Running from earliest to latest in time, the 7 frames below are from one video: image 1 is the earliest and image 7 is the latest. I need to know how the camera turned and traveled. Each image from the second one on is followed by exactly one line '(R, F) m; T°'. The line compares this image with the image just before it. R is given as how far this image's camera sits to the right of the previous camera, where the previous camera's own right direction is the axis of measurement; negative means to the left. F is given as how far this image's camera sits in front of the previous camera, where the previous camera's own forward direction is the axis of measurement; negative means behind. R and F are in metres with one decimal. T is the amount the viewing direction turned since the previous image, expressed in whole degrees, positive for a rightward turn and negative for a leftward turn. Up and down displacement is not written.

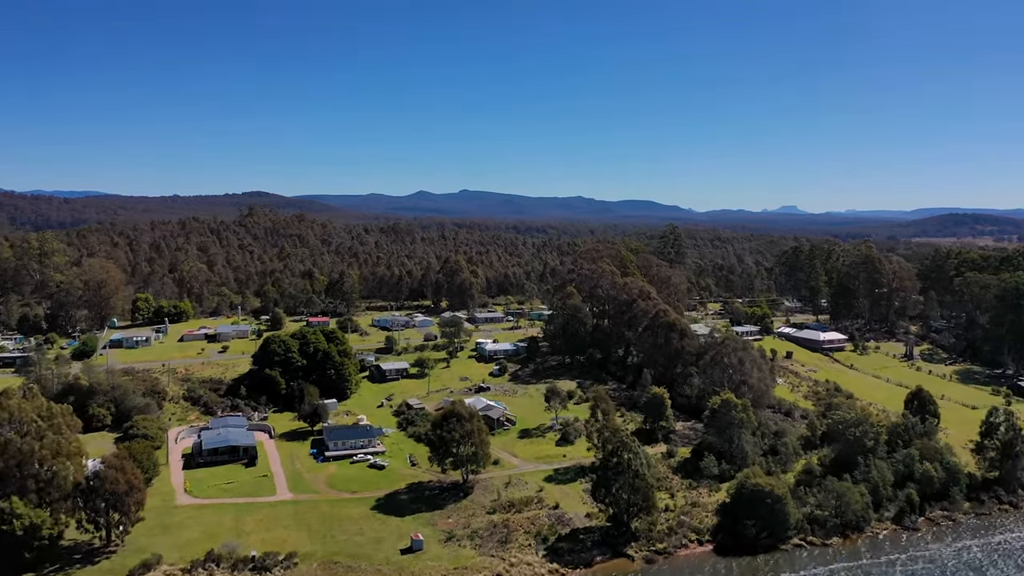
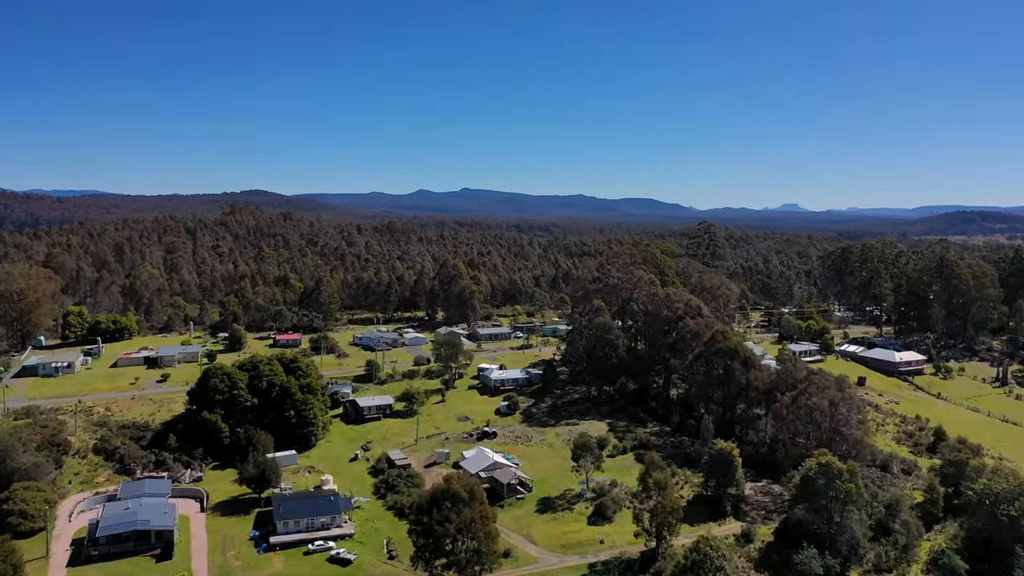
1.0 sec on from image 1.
(-0.6, +13.7) m; 0°
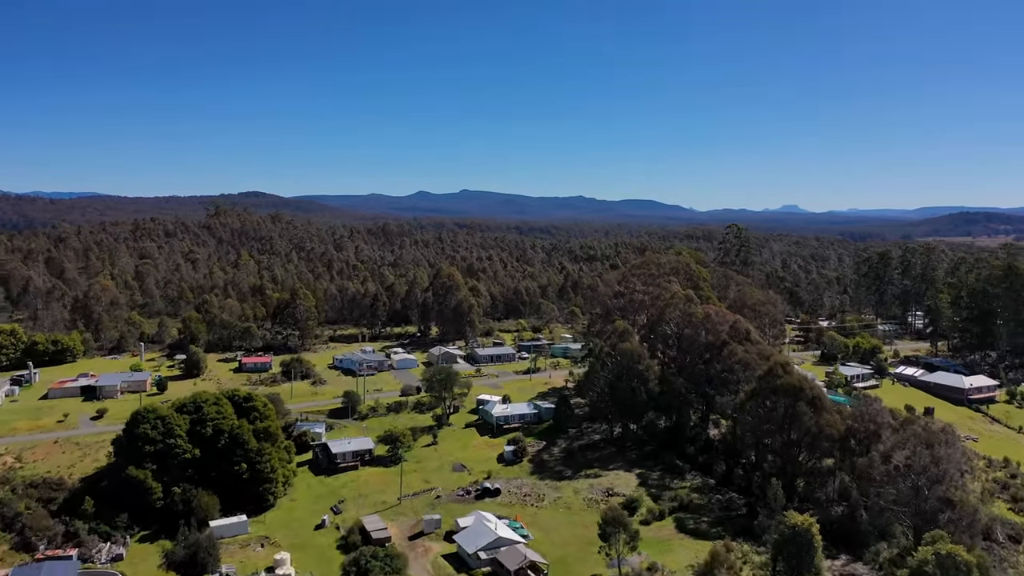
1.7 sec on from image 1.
(-0.3, +9.2) m; 0°
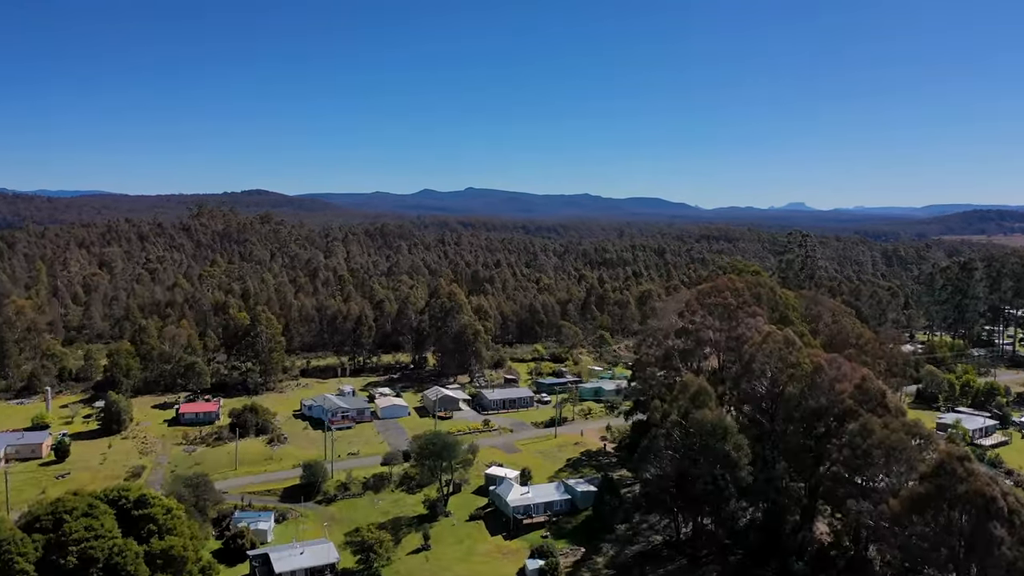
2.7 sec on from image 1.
(-0.7, +13.0) m; 0°
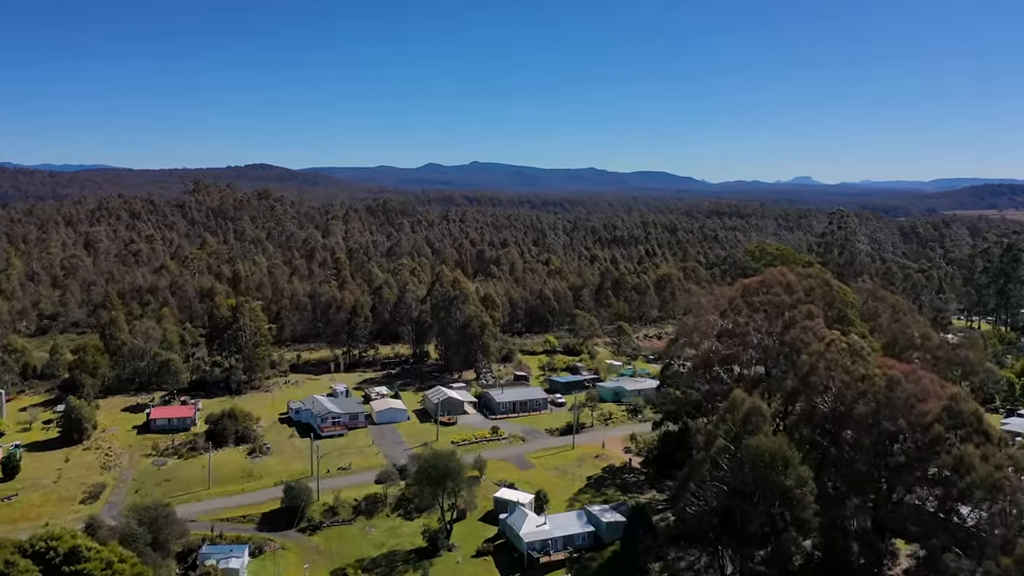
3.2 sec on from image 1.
(-0.3, +5.0) m; 0°
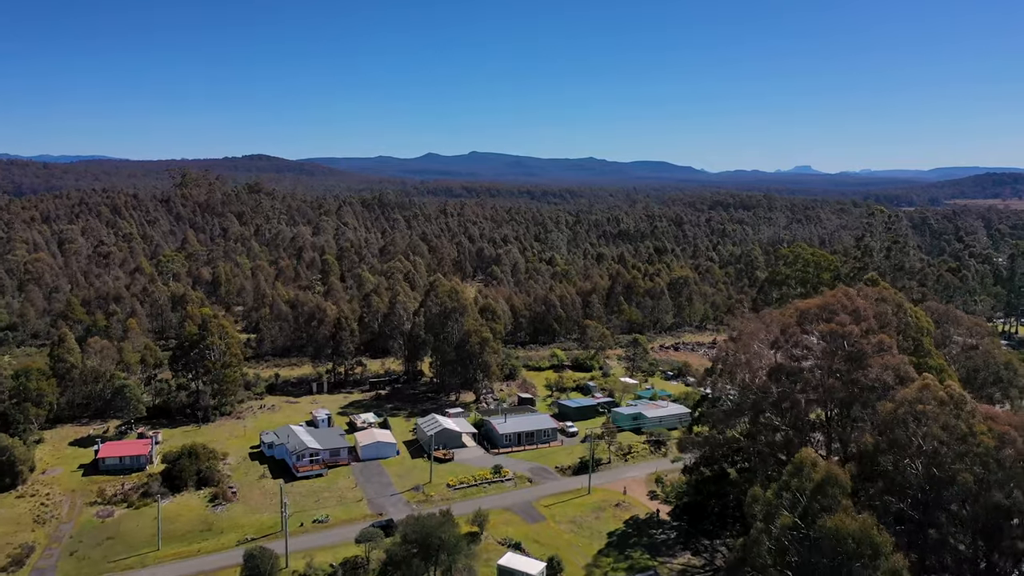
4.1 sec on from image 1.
(-0.2, +5.3) m; 0°
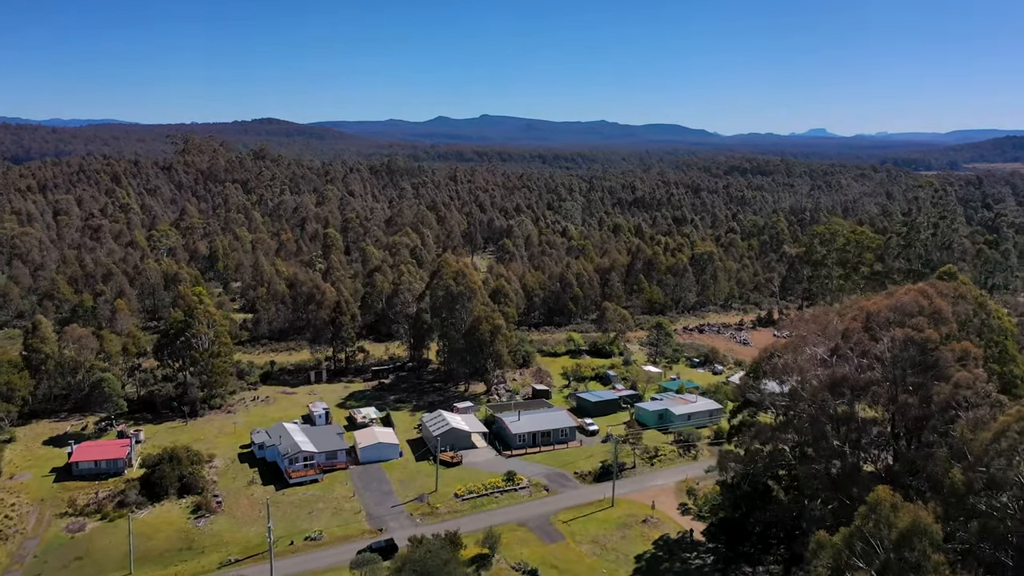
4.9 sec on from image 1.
(-0.1, +3.5) m; -1°
